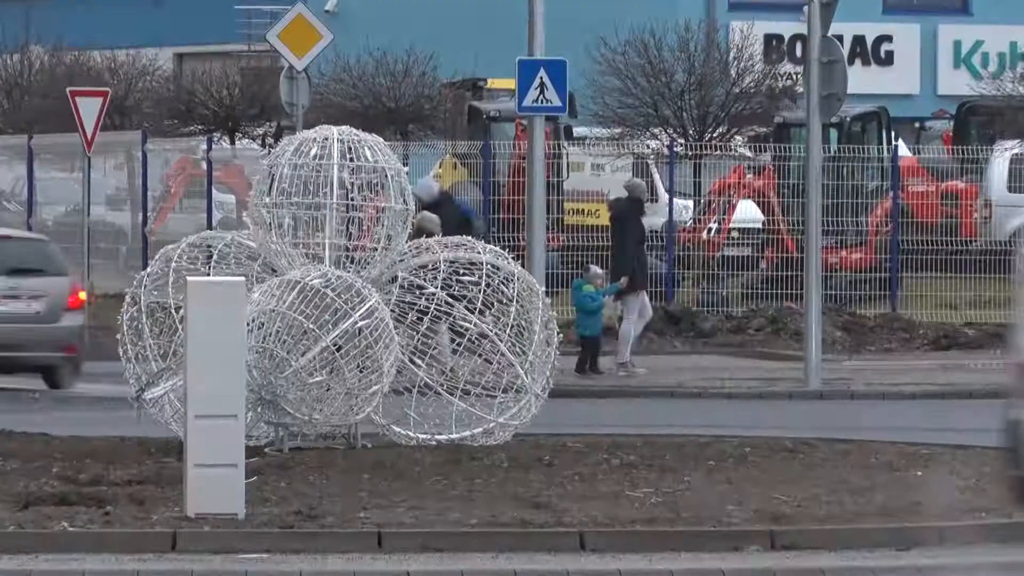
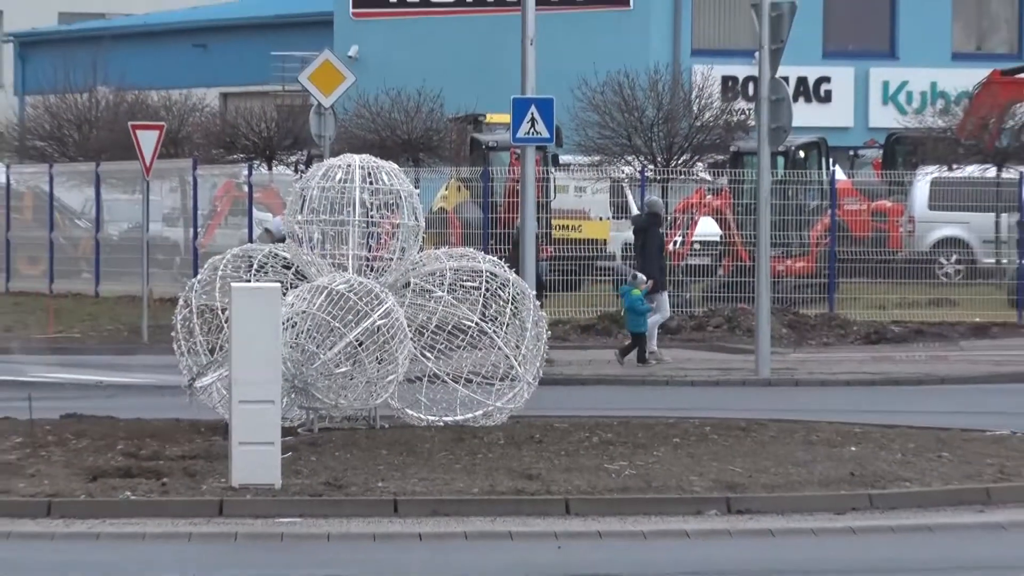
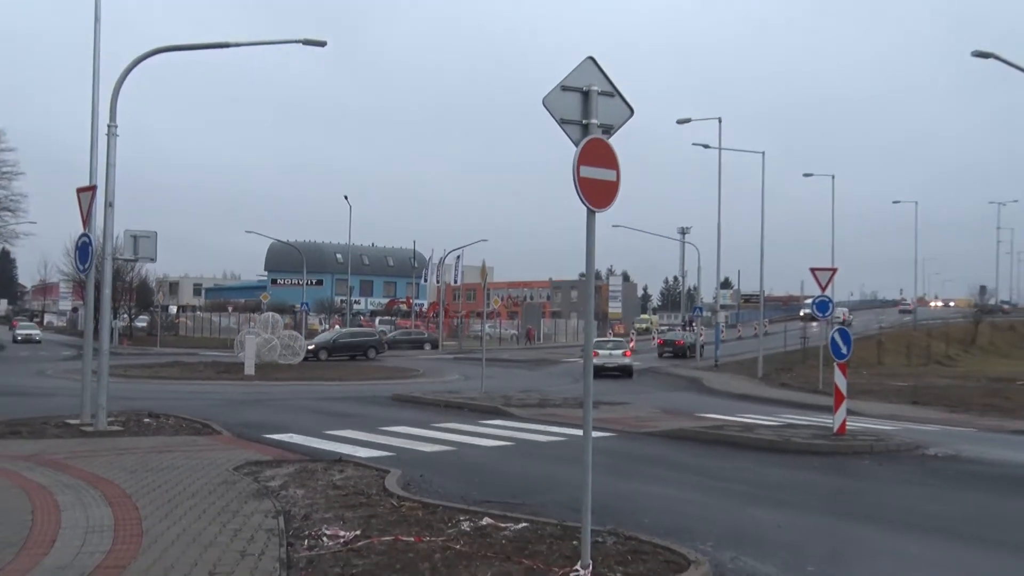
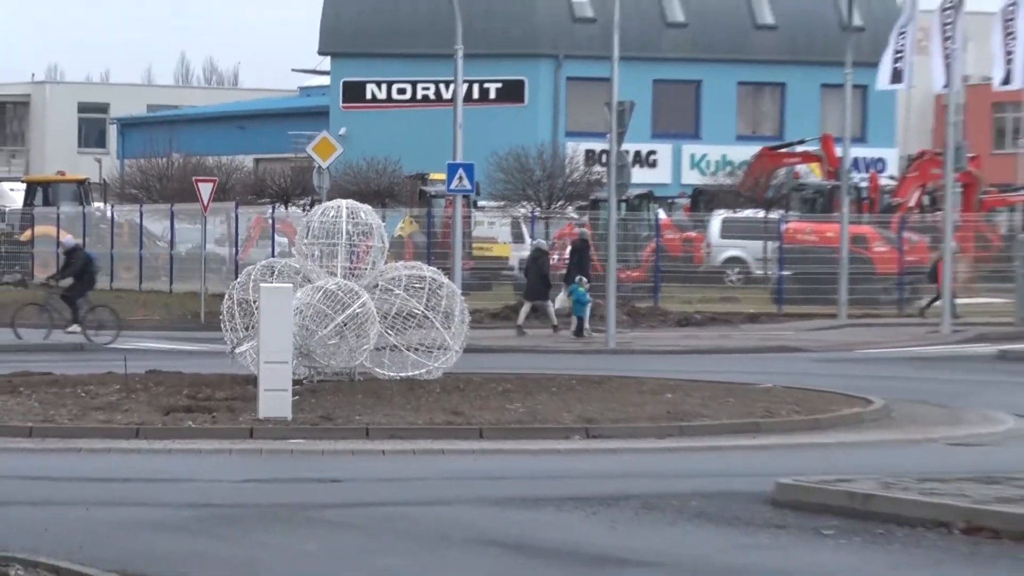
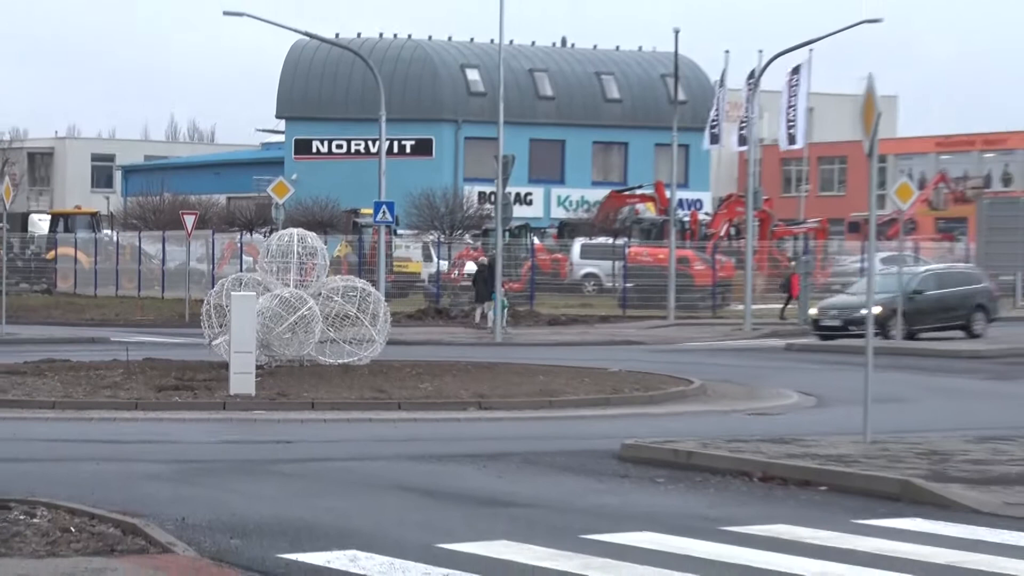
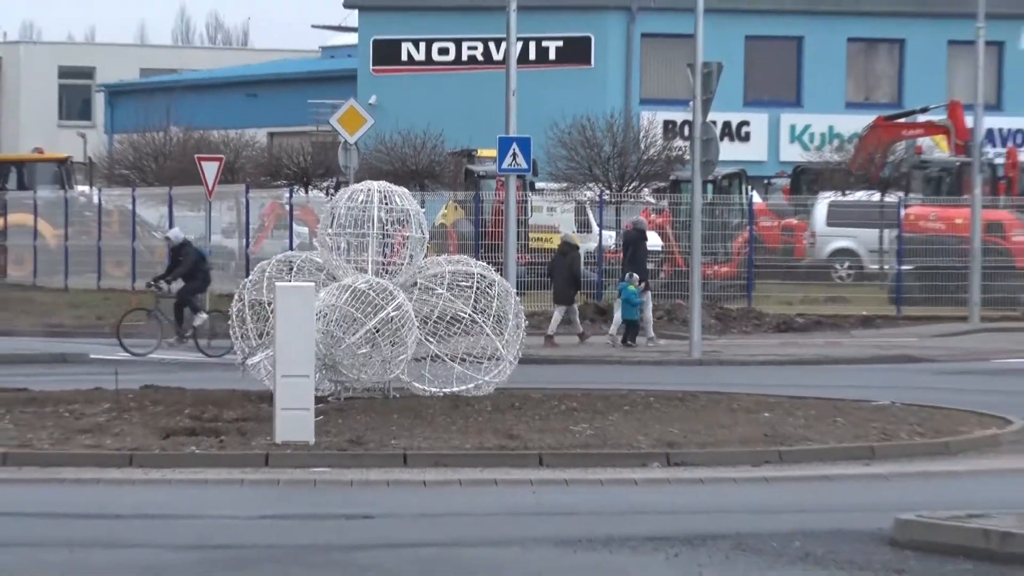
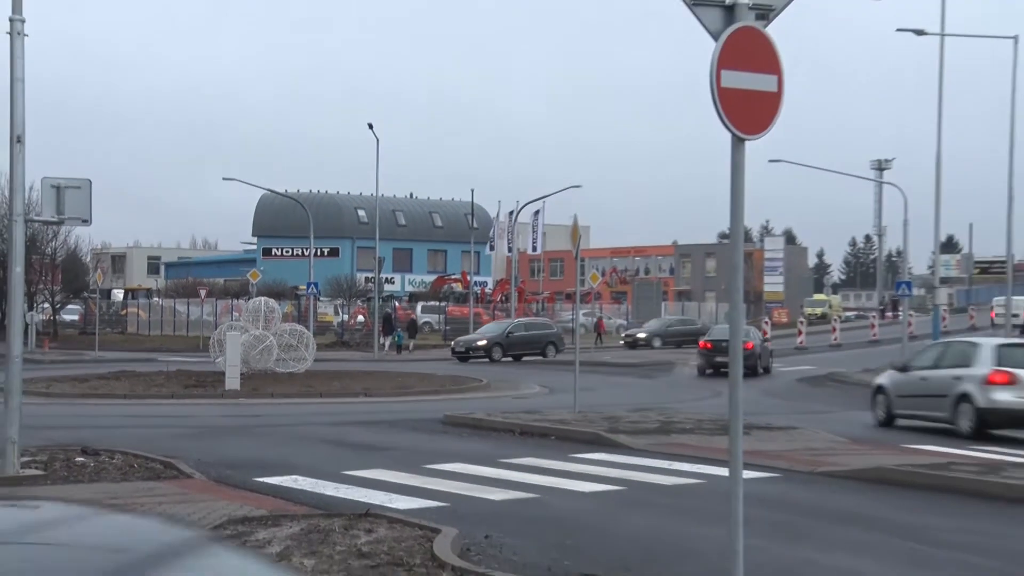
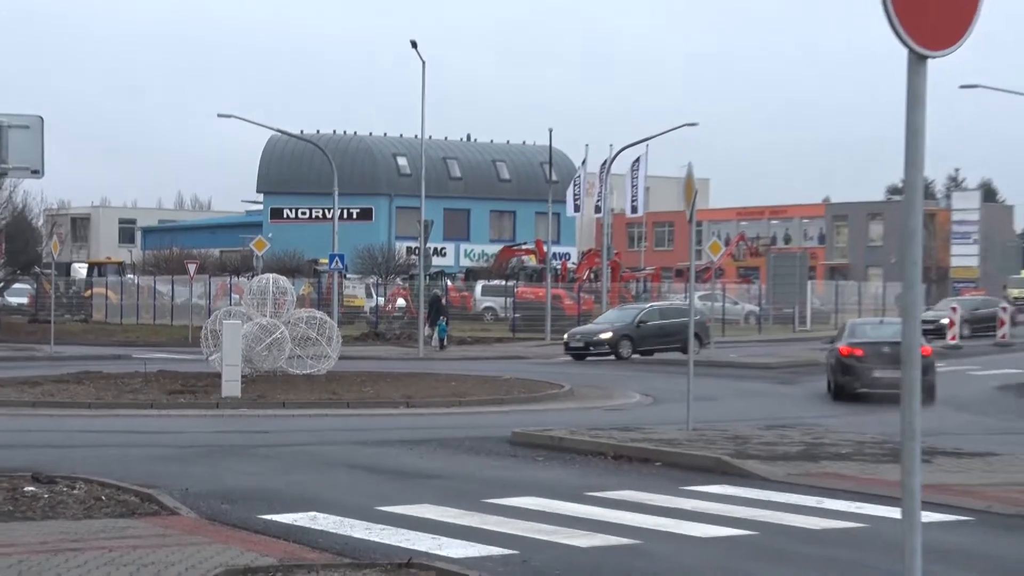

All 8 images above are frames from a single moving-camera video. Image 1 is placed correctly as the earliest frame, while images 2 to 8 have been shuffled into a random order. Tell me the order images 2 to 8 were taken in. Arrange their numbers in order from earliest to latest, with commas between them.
2, 6, 4, 5, 8, 7, 3
